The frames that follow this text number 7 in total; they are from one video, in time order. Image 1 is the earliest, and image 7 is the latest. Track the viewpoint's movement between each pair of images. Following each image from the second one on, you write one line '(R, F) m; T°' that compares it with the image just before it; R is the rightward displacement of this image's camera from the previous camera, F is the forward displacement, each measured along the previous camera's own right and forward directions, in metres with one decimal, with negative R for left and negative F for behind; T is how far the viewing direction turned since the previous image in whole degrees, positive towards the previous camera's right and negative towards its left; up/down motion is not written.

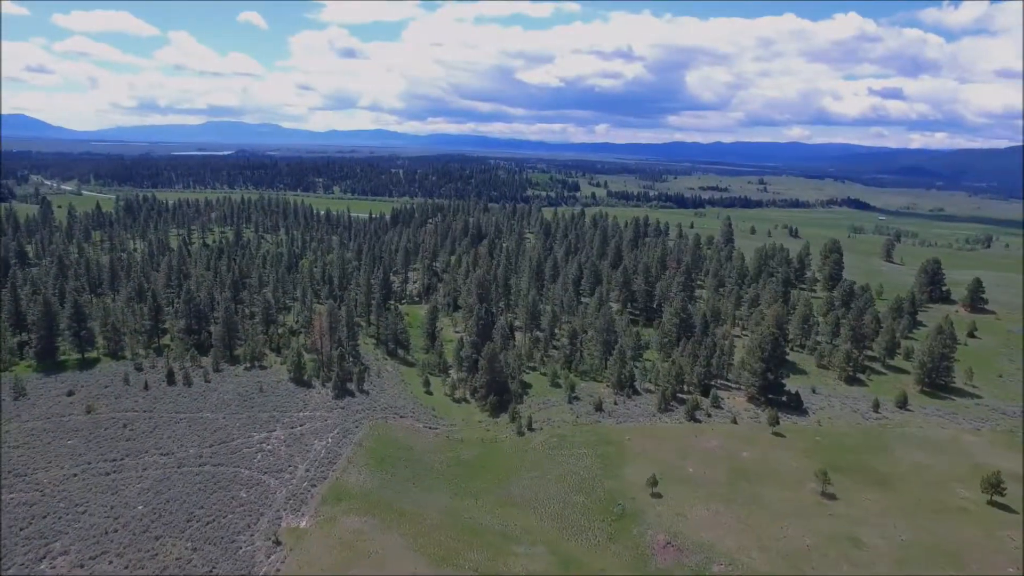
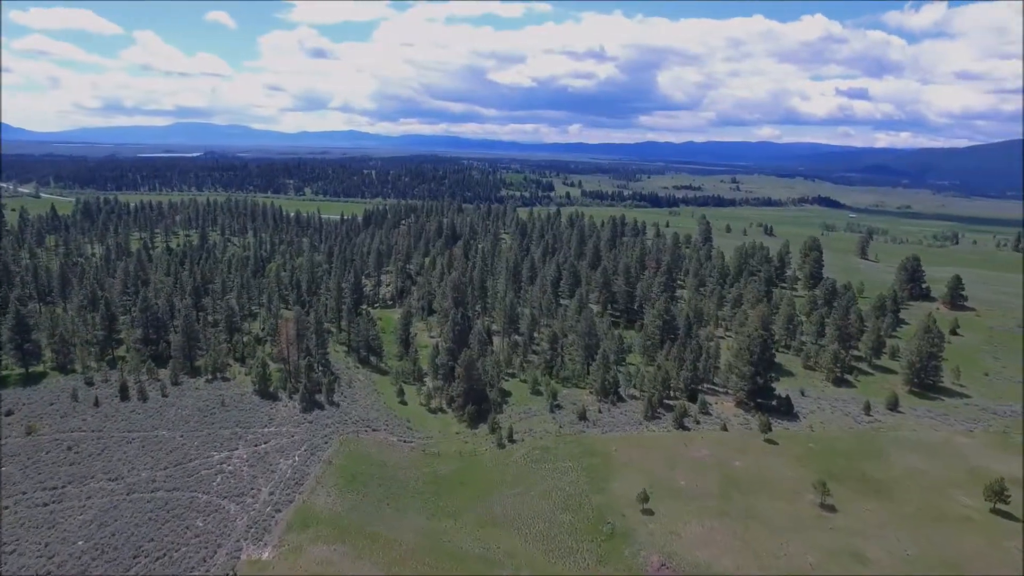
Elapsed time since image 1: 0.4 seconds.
(-0.3, +3.7) m; +2°
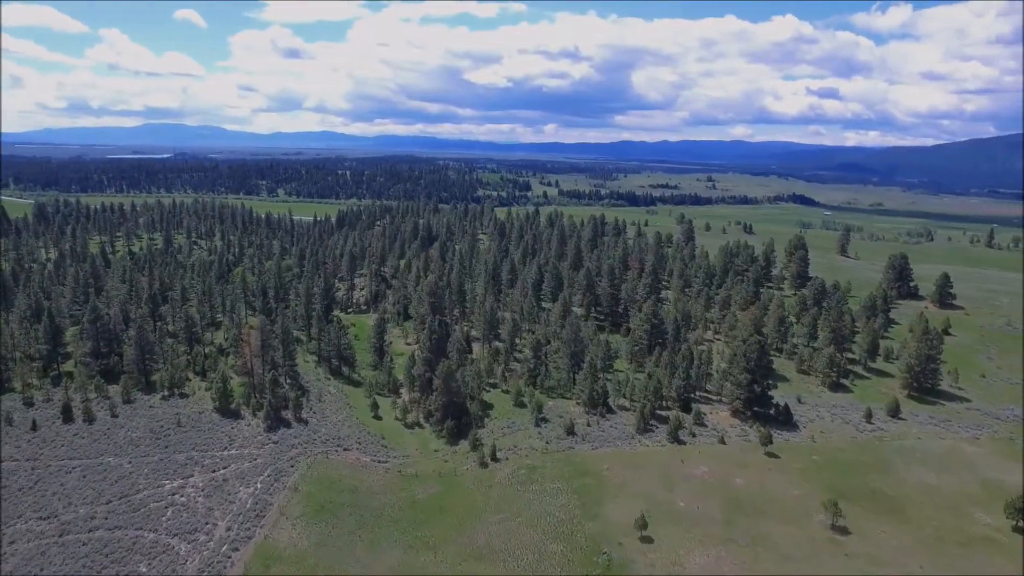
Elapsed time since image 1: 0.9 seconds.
(-0.4, +4.9) m; +2°
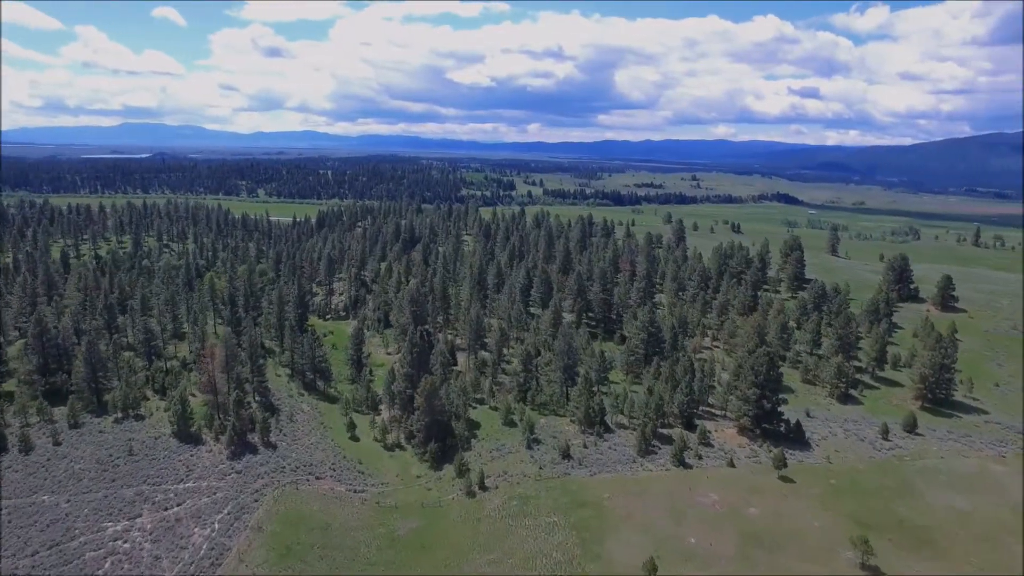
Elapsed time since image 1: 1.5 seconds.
(-0.4, +5.8) m; +1°
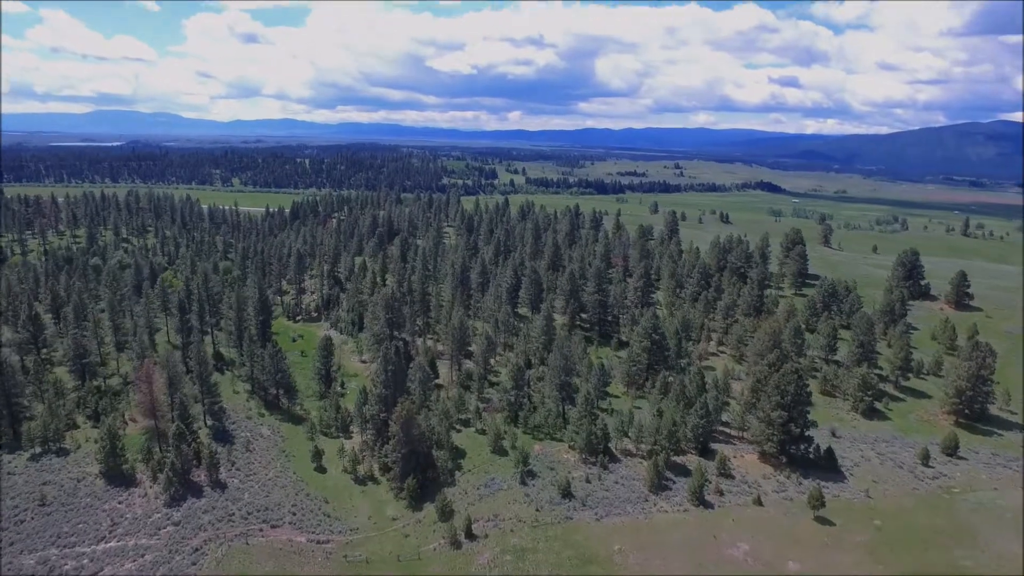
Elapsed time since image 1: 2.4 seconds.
(-0.7, +8.9) m; +2°
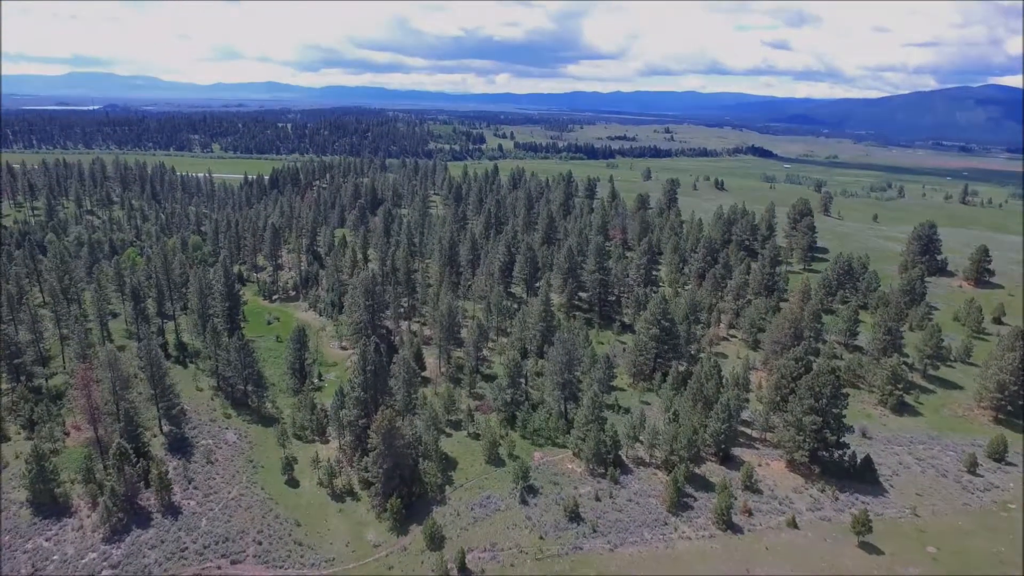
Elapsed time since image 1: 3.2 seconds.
(-0.7, +7.5) m; +1°
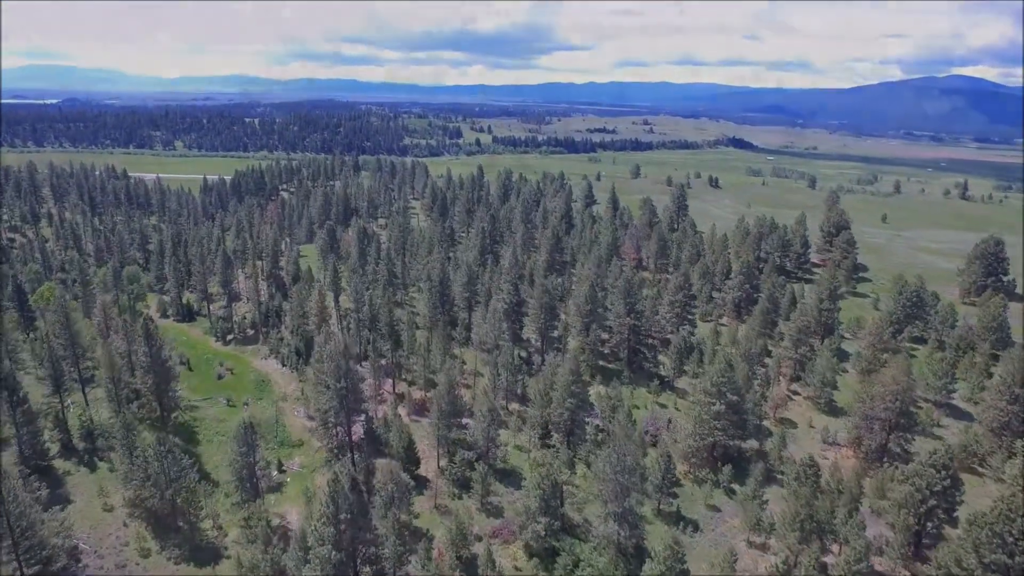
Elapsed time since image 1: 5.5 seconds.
(-3.3, +16.7) m; +2°
